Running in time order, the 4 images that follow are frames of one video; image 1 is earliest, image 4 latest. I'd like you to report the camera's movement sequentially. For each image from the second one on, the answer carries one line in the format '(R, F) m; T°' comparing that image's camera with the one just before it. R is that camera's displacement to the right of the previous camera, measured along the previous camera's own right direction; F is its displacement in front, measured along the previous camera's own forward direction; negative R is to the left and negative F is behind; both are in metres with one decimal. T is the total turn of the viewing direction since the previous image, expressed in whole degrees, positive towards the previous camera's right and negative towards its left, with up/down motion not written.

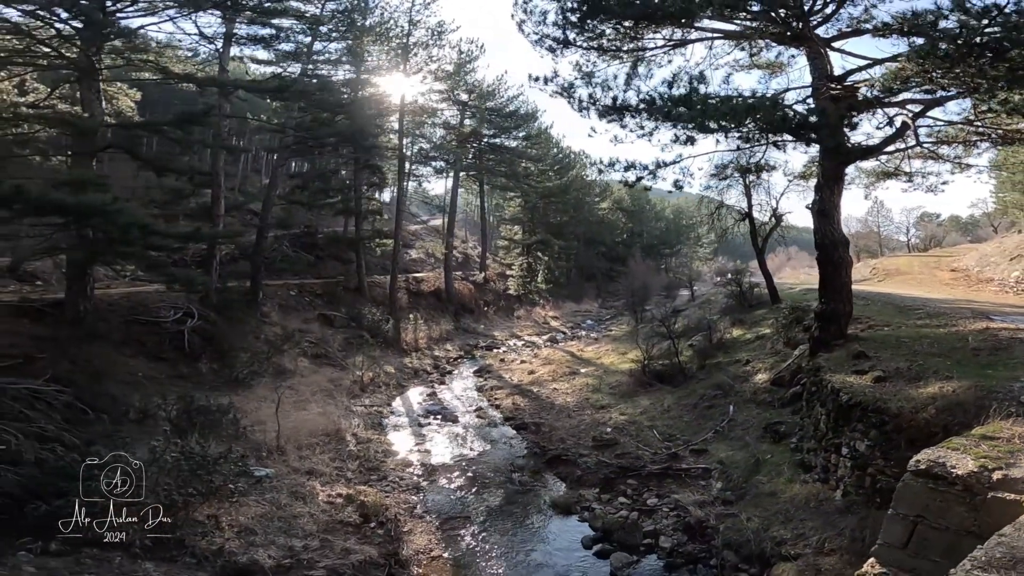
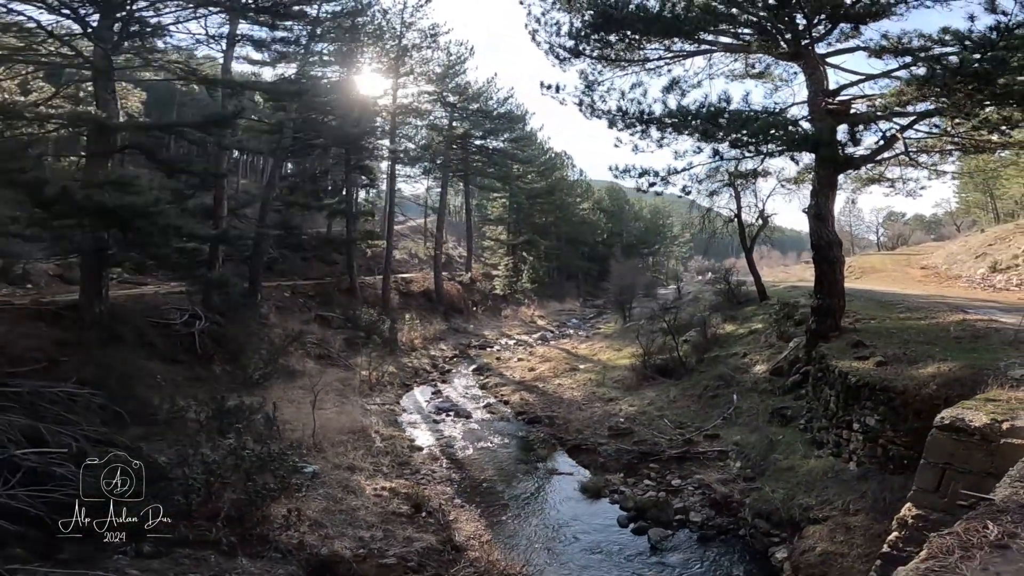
(-0.7, -0.4) m; +3°
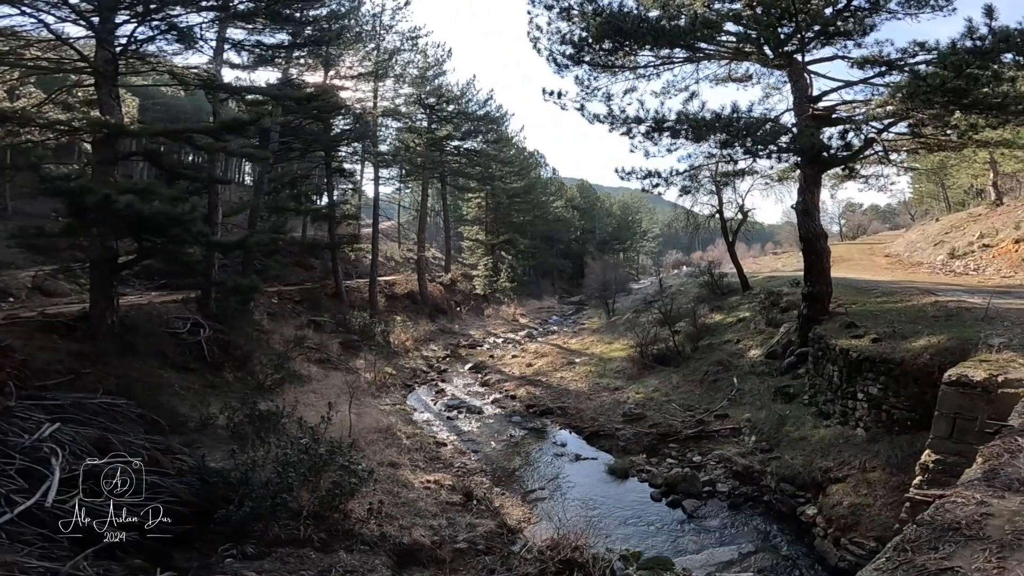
(-0.8, -0.5) m; +4°
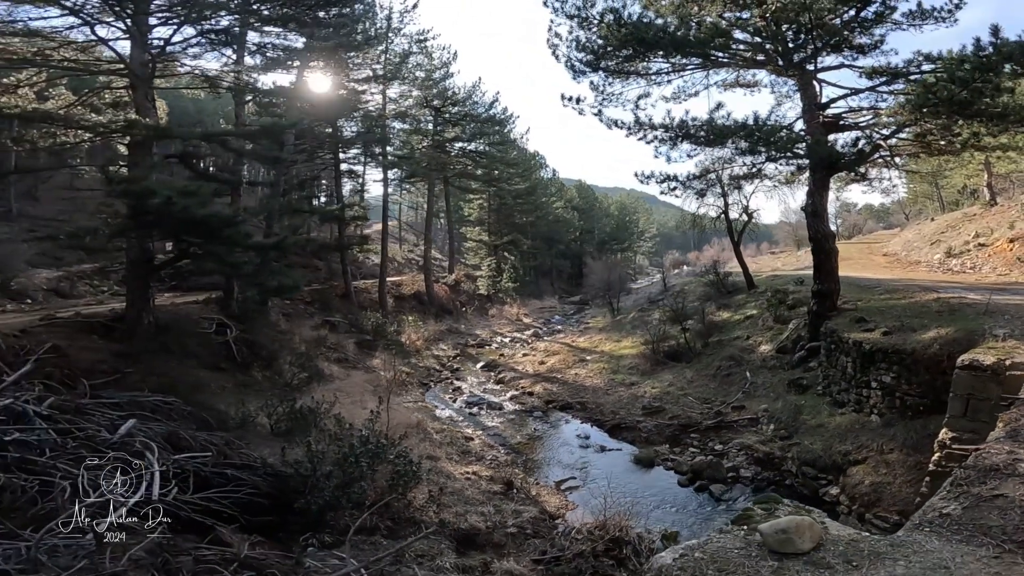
(-0.5, -0.4) m; +1°
